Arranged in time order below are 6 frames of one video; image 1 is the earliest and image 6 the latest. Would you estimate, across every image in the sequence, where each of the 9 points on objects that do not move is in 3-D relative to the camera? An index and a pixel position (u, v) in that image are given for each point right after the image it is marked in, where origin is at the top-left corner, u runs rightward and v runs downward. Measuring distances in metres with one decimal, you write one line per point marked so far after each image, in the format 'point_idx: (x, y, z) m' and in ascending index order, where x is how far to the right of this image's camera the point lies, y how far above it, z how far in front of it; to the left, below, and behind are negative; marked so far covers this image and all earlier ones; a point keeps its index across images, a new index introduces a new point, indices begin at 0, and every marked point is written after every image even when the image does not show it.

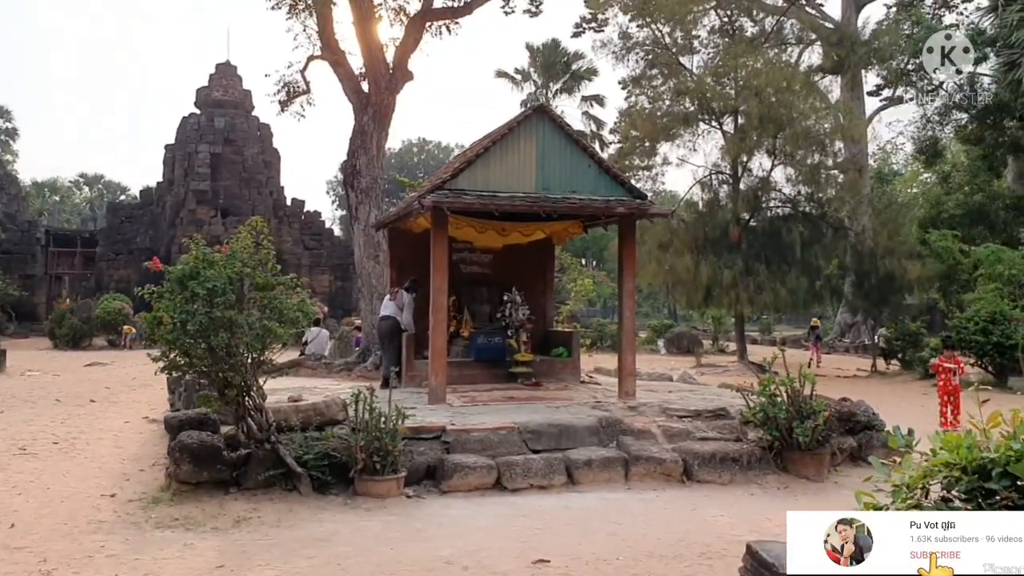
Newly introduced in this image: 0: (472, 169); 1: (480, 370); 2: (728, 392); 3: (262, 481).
0: (-0.5, +1.3, +9.0) m
1: (-0.4, -1.1, +10.7) m
2: (+2.7, -1.4, +10.2) m
3: (-2.2, -1.7, +7.0) m
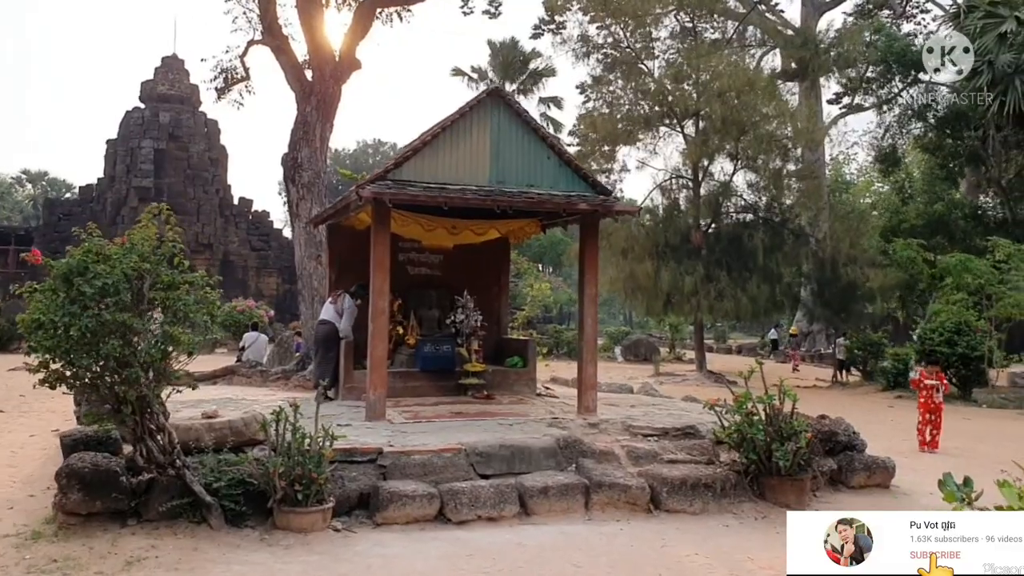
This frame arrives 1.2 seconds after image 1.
0: (-1.0, +1.3, +8.1) m
1: (-1.0, -1.1, +9.7) m
2: (+2.2, -1.4, +9.4) m
3: (-2.6, -1.7, +6.0) m
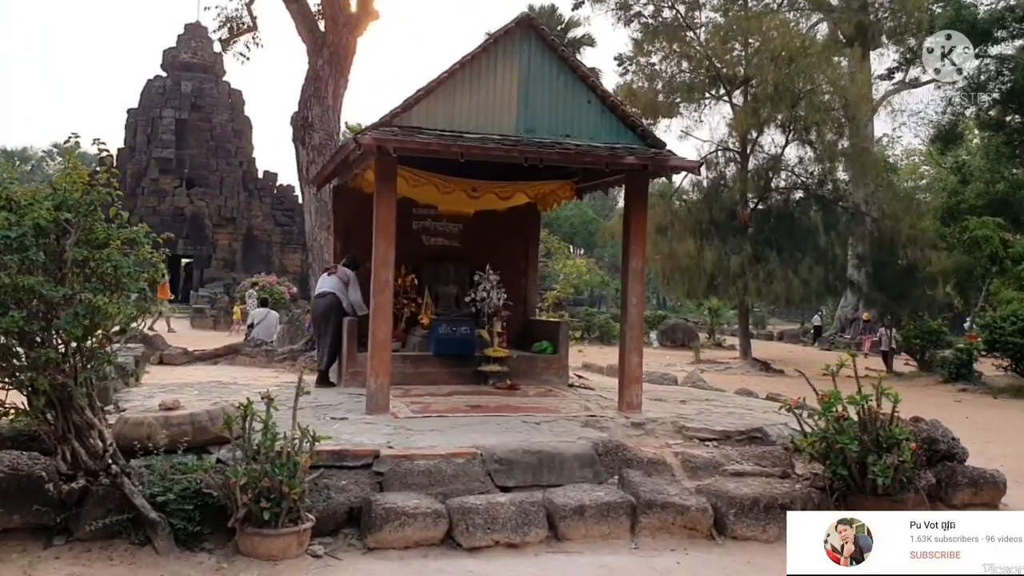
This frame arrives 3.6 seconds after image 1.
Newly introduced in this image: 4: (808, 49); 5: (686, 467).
0: (-0.7, +1.6, +6.7) m
1: (-0.7, -0.8, +8.4) m
2: (+2.4, -1.2, +8.0) m
3: (-2.4, -1.4, +4.7) m
4: (+6.6, +5.3, +18.0) m
5: (+1.3, -1.3, +6.0) m
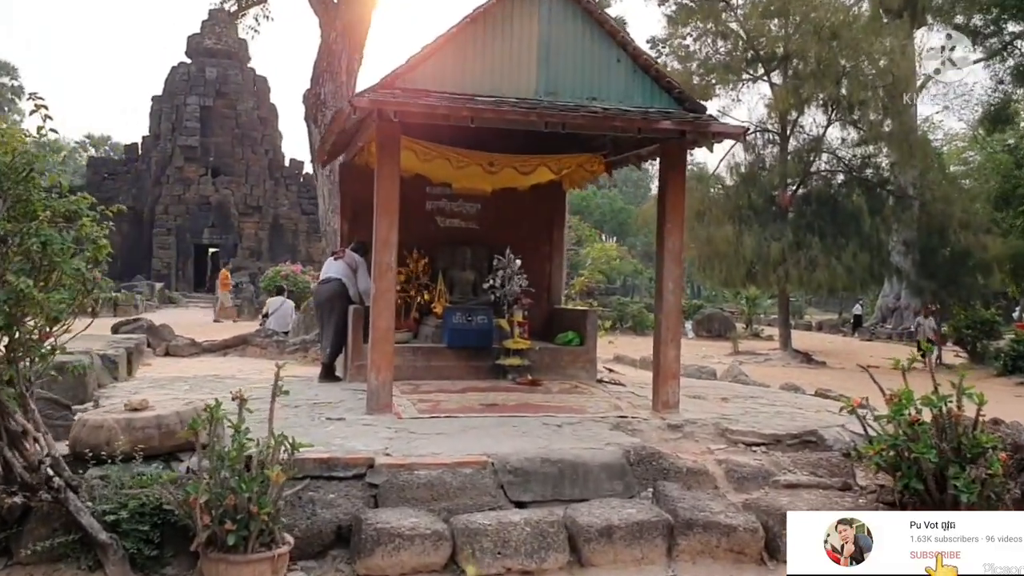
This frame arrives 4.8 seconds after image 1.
0: (-0.5, +1.7, +5.9) m
1: (-0.5, -0.7, +7.7) m
2: (+2.6, -1.1, +7.1) m
3: (-2.4, -1.3, +4.0) m
4: (+7.2, +5.6, +16.9) m
5: (+1.4, -1.2, +5.2) m
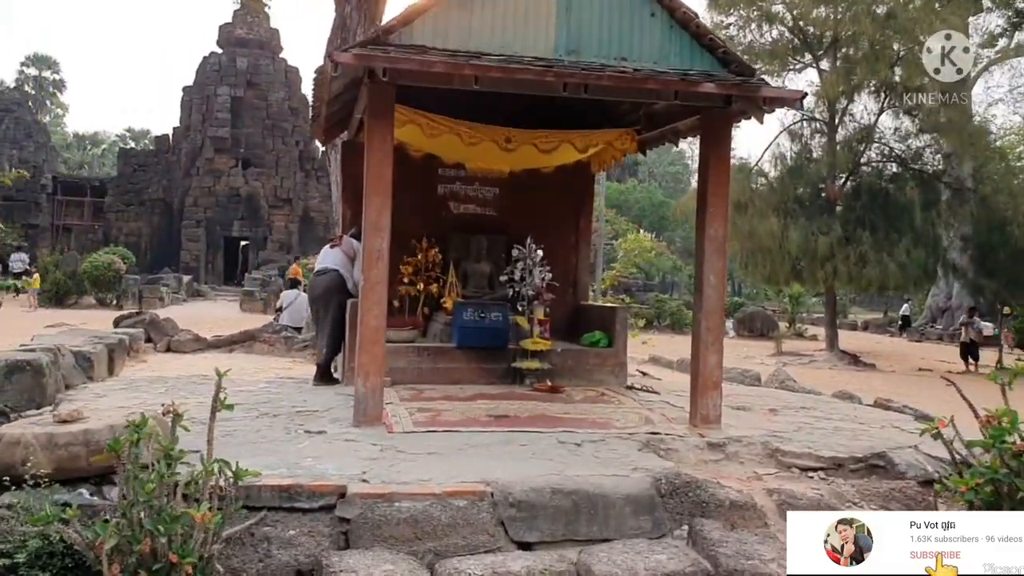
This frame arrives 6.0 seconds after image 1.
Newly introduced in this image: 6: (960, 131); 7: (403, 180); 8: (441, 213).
0: (-0.4, +1.7, +5.1) m
1: (-0.4, -0.6, +6.8) m
2: (+2.7, -1.0, +6.1) m
3: (-2.4, -1.3, +3.3) m
4: (+7.8, +5.6, +15.6) m
5: (+1.4, -1.2, +4.3) m
6: (+8.9, +3.2, +15.7) m
7: (-1.0, +1.0, +7.5) m
8: (-0.7, +0.7, +7.6) m
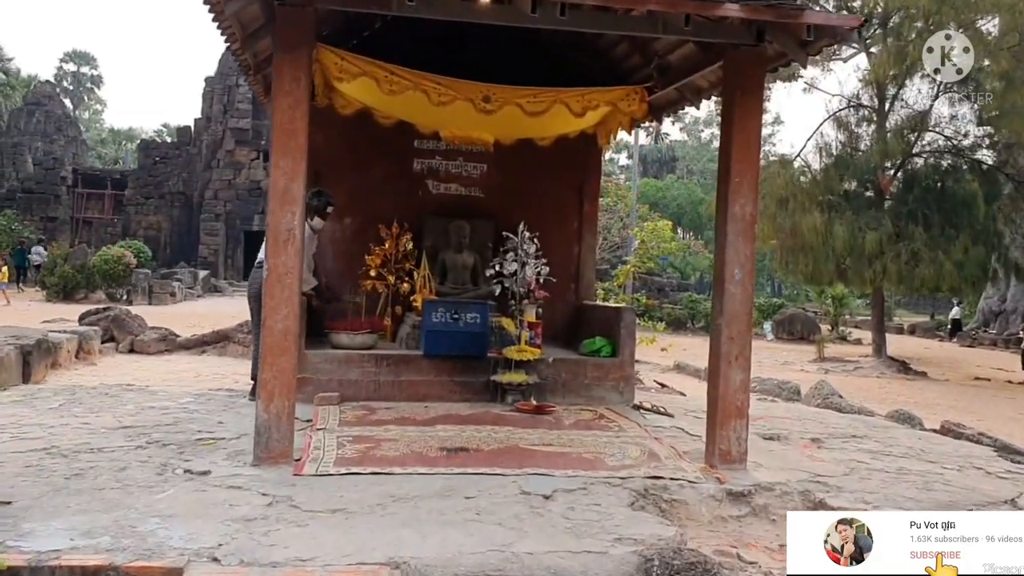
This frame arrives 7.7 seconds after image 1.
0: (-0.7, +1.8, +3.8) m
1: (-0.5, -0.6, +5.6) m
2: (+2.6, -1.0, +4.7) m
3: (-2.7, -1.2, +2.1) m
4: (+8.1, +5.6, +14.0) m
5: (+1.2, -1.2, +2.9) m
6: (+9.2, +3.1, +14.1) m
7: (-1.1, +1.1, +6.3) m
8: (-0.8, +0.7, +6.4) m
